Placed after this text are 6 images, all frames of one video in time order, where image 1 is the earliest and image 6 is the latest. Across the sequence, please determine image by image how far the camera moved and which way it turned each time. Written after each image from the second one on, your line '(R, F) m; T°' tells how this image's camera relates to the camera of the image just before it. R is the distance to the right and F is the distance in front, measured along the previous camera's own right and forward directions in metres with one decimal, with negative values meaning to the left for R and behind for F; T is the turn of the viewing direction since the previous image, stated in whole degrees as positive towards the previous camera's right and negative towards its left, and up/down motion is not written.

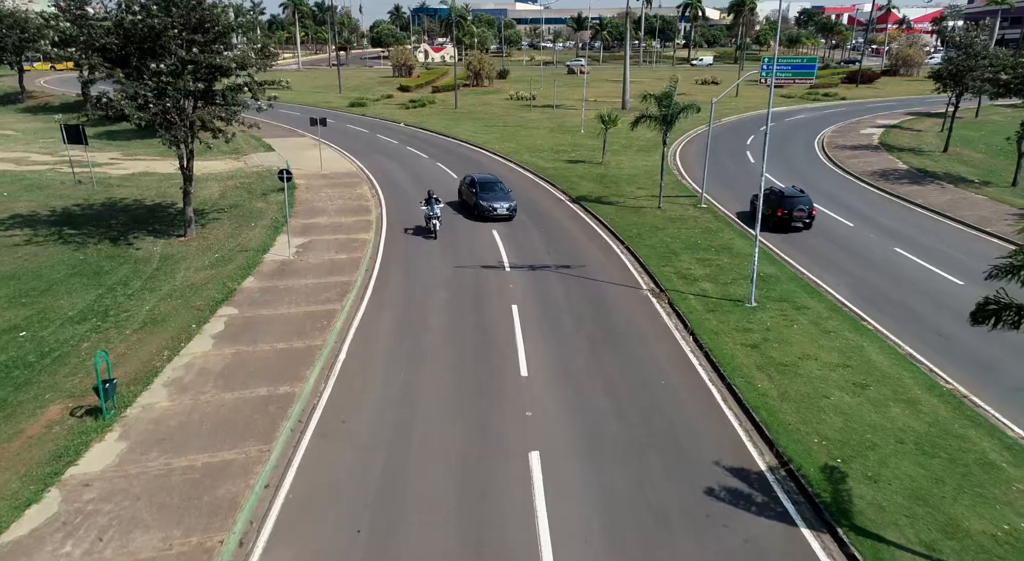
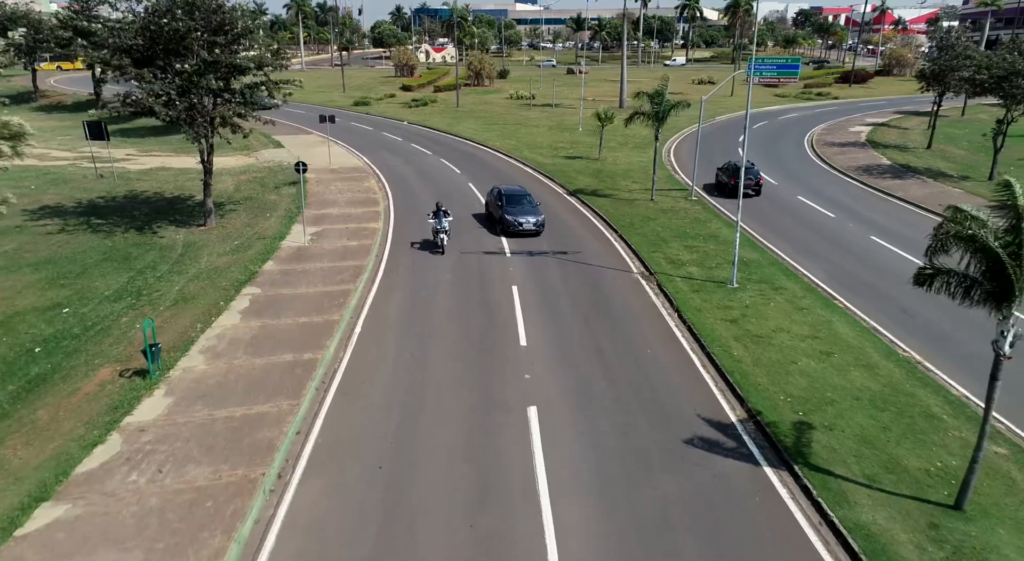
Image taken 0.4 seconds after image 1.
(0.0, -2.0) m; 0°
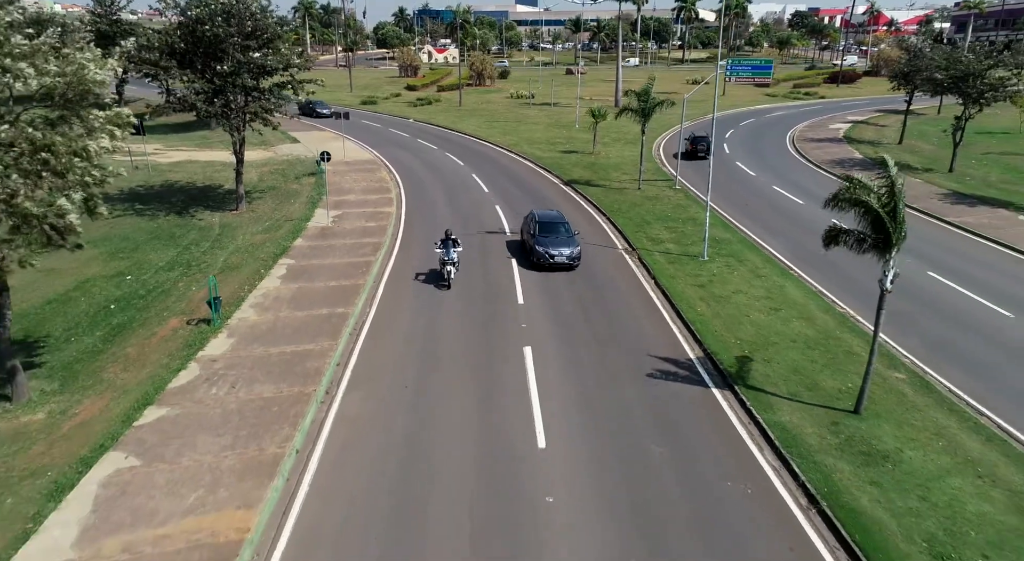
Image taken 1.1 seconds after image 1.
(0.0, -3.8) m; 0°
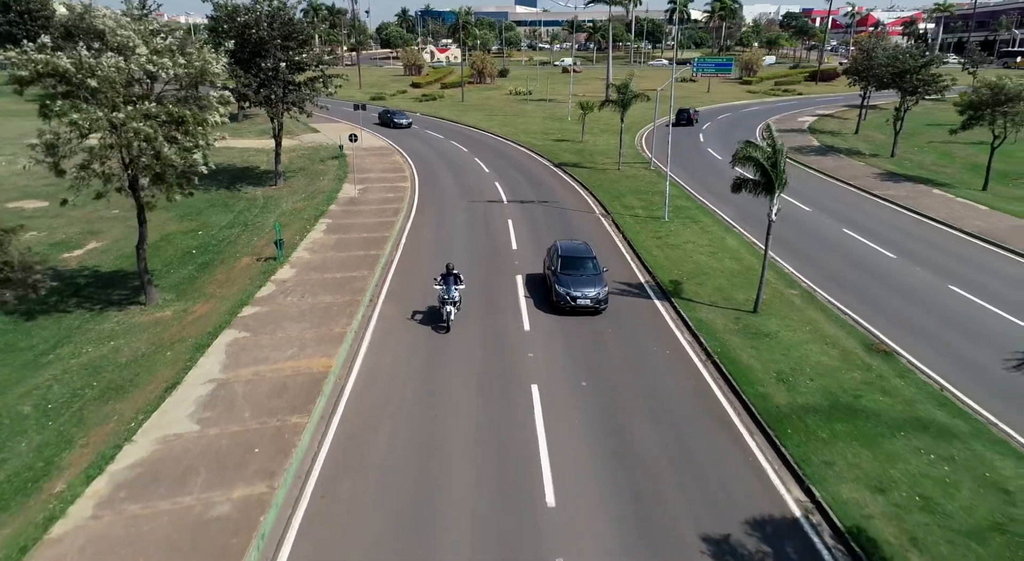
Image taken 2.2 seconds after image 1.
(+0.2, -6.6) m; 0°
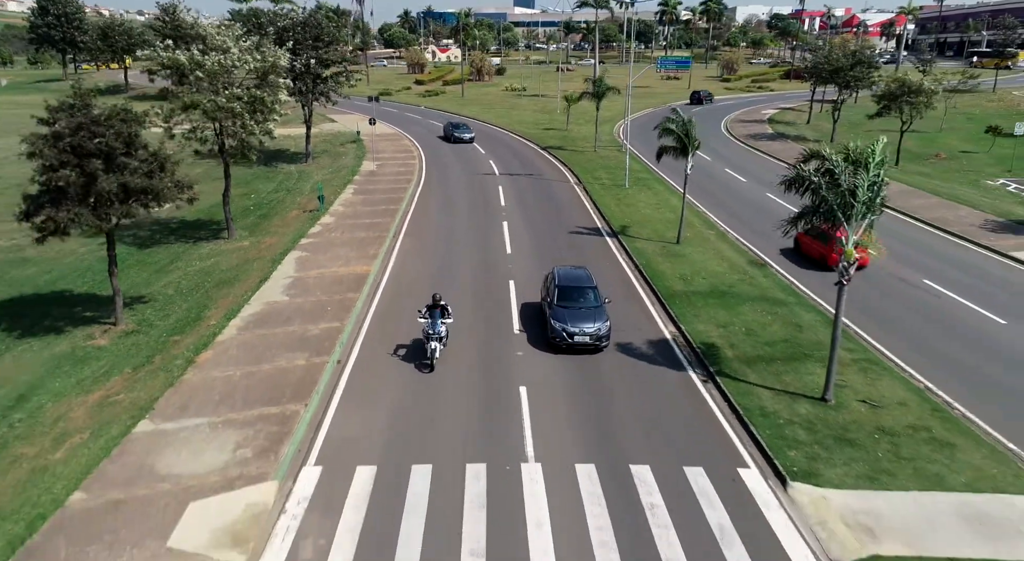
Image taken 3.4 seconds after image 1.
(+0.5, -8.4) m; 0°
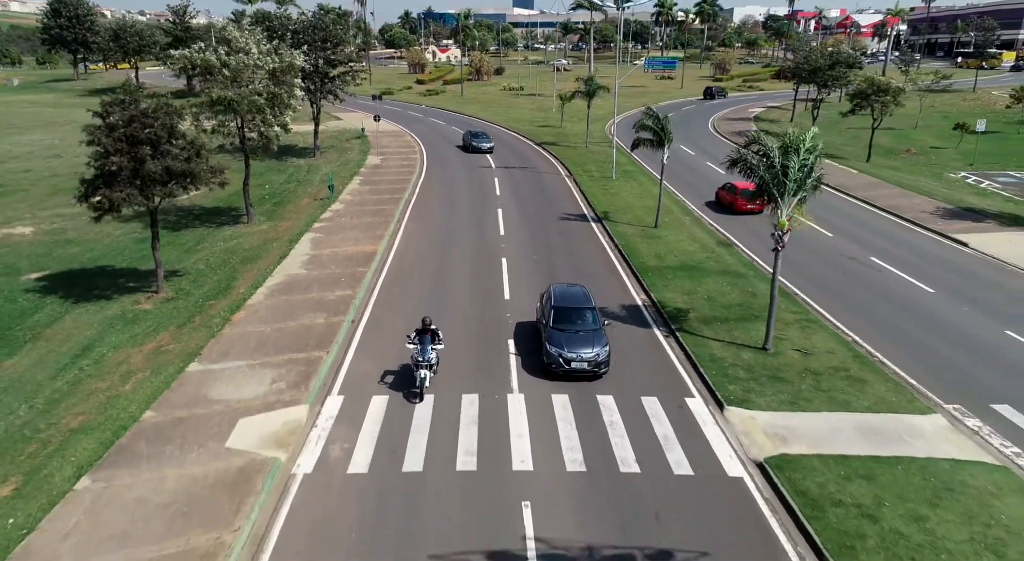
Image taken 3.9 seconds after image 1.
(+0.3, -3.2) m; 0°
